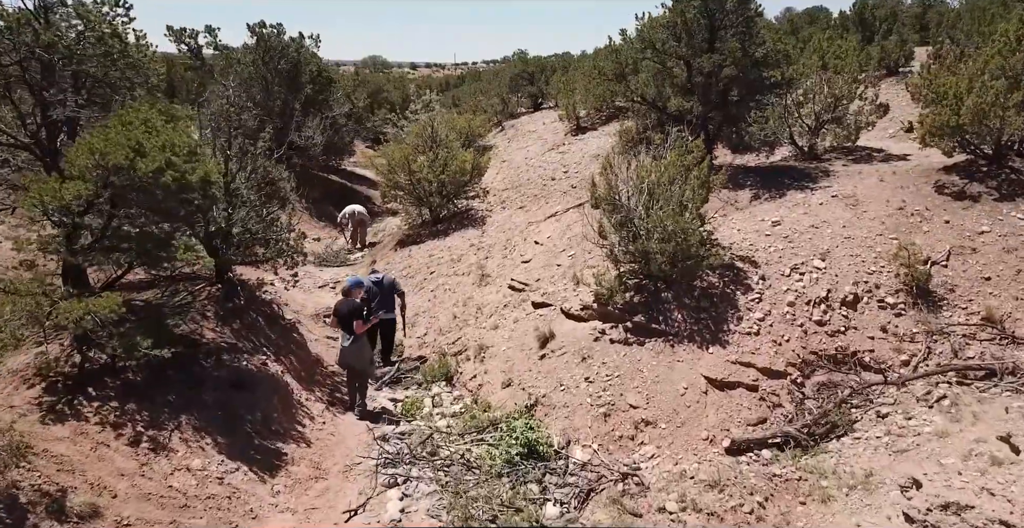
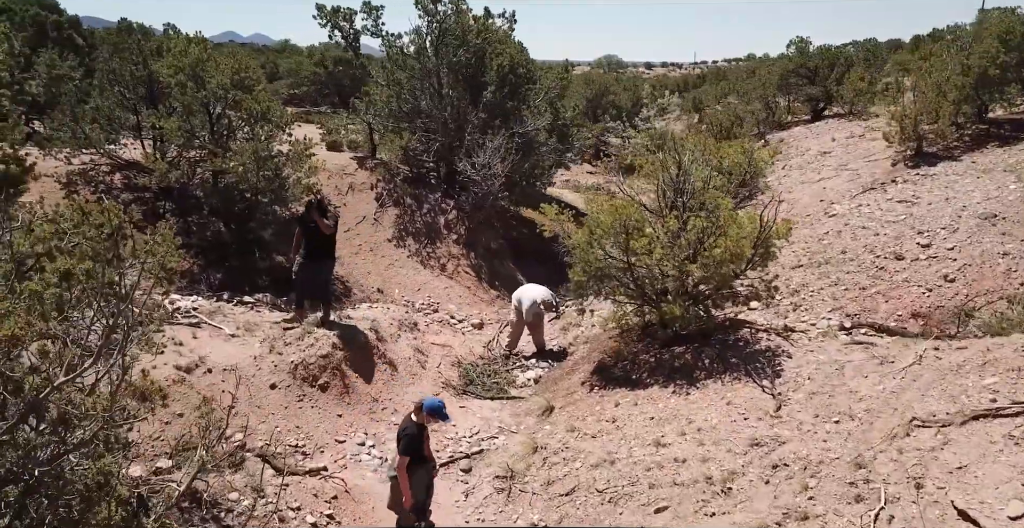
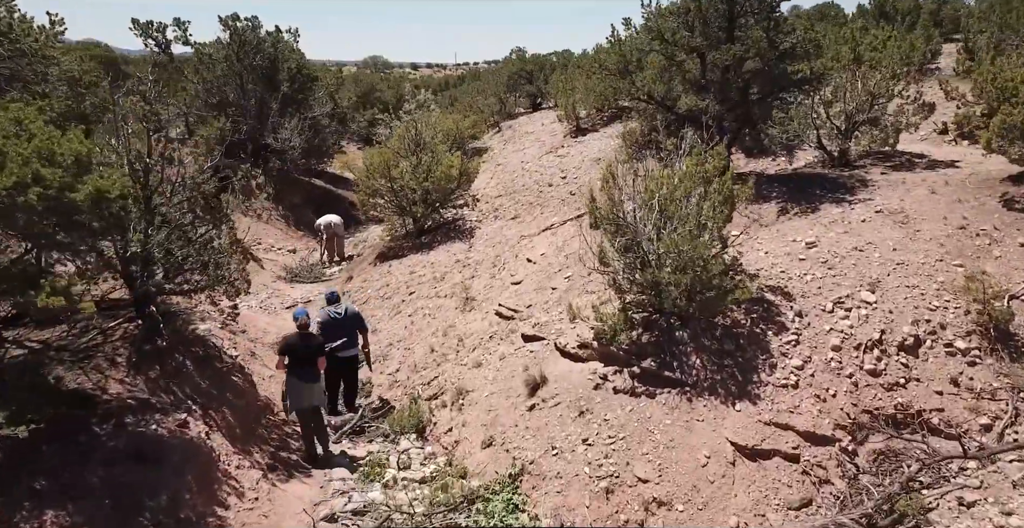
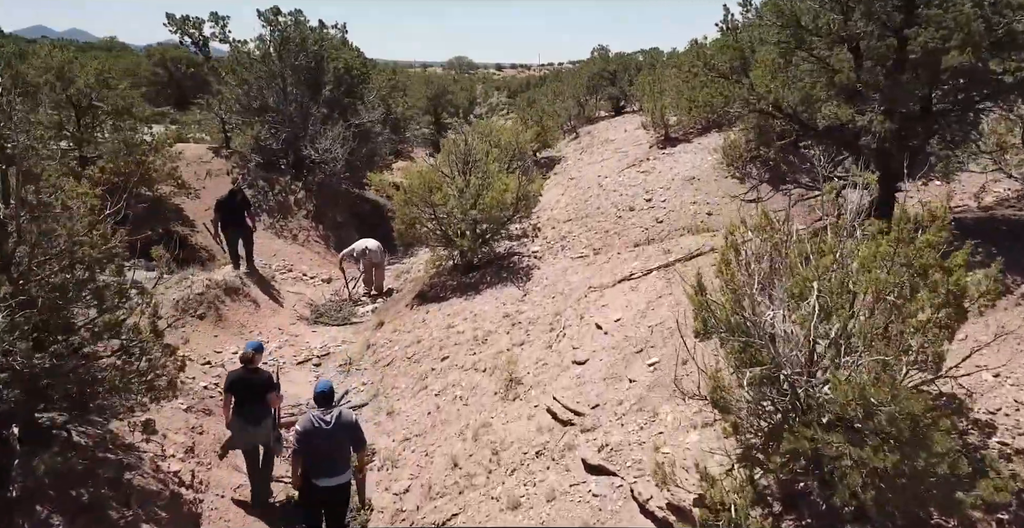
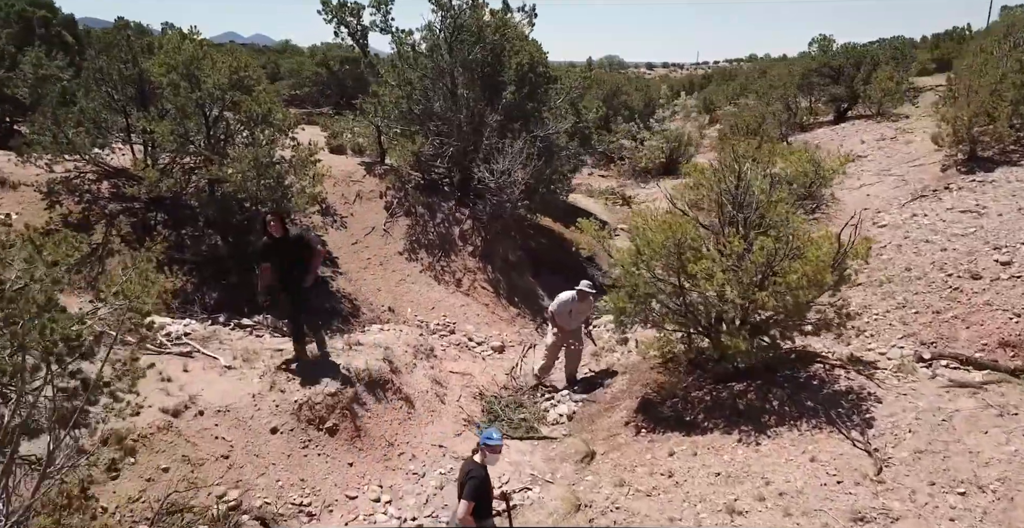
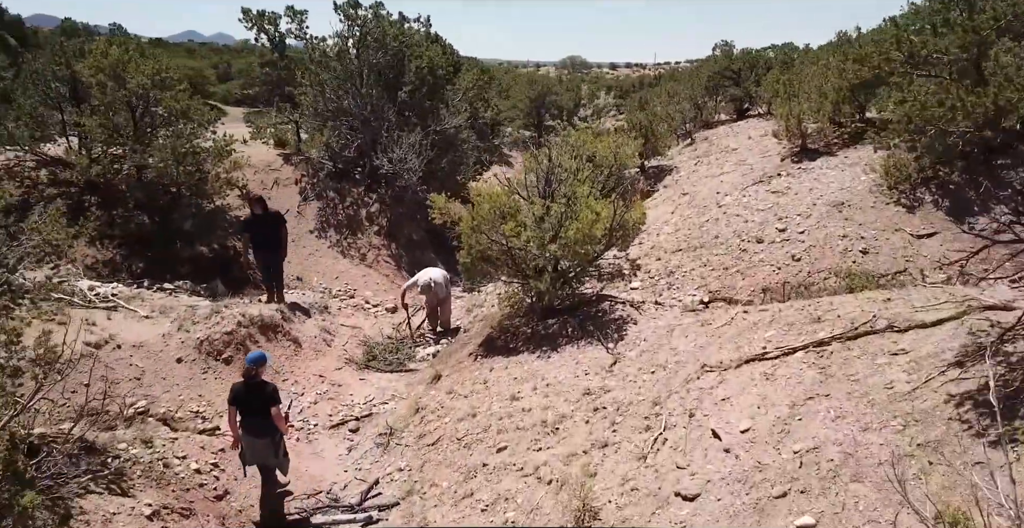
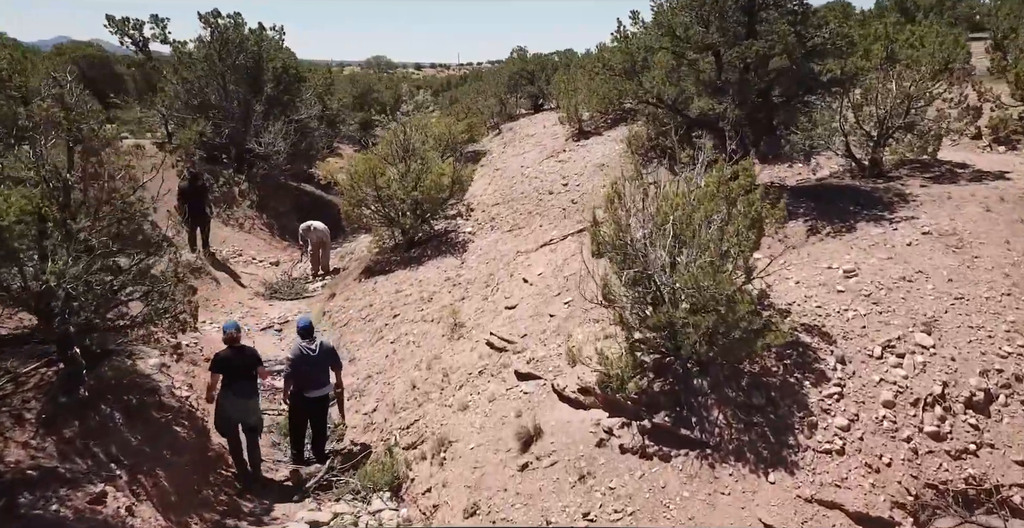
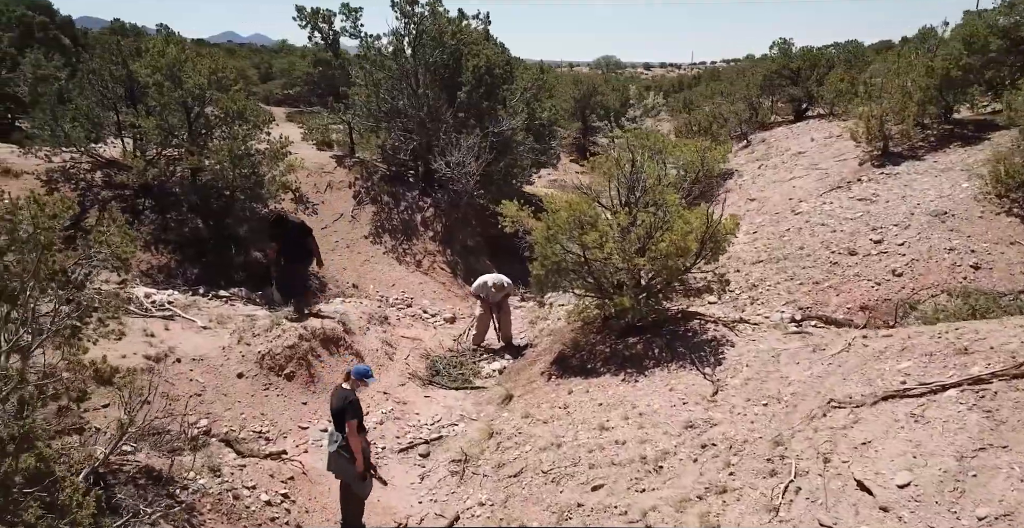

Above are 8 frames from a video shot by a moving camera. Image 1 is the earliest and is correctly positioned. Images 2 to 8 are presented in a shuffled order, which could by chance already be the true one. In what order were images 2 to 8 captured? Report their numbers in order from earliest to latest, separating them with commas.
3, 7, 4, 6, 8, 2, 5
